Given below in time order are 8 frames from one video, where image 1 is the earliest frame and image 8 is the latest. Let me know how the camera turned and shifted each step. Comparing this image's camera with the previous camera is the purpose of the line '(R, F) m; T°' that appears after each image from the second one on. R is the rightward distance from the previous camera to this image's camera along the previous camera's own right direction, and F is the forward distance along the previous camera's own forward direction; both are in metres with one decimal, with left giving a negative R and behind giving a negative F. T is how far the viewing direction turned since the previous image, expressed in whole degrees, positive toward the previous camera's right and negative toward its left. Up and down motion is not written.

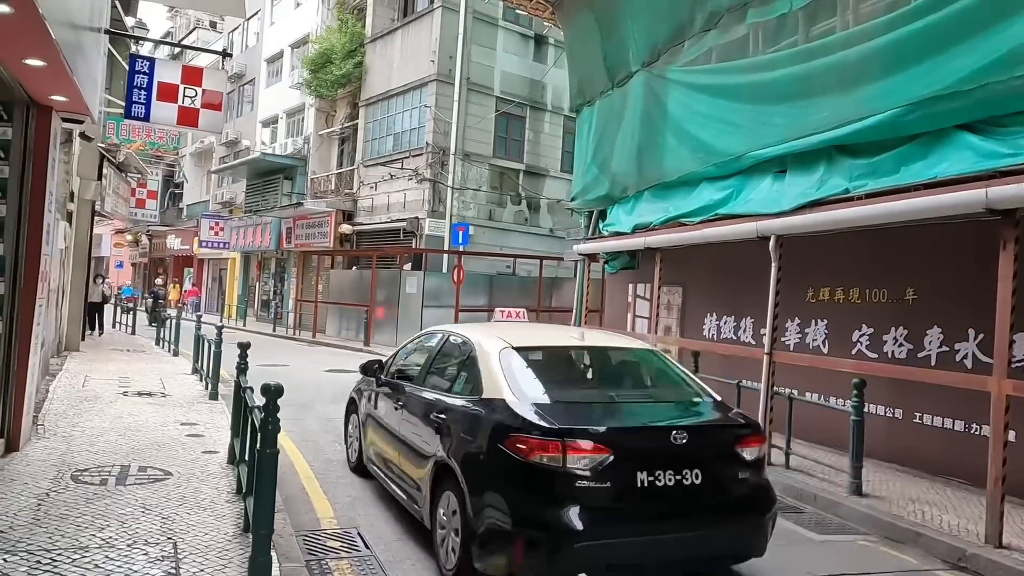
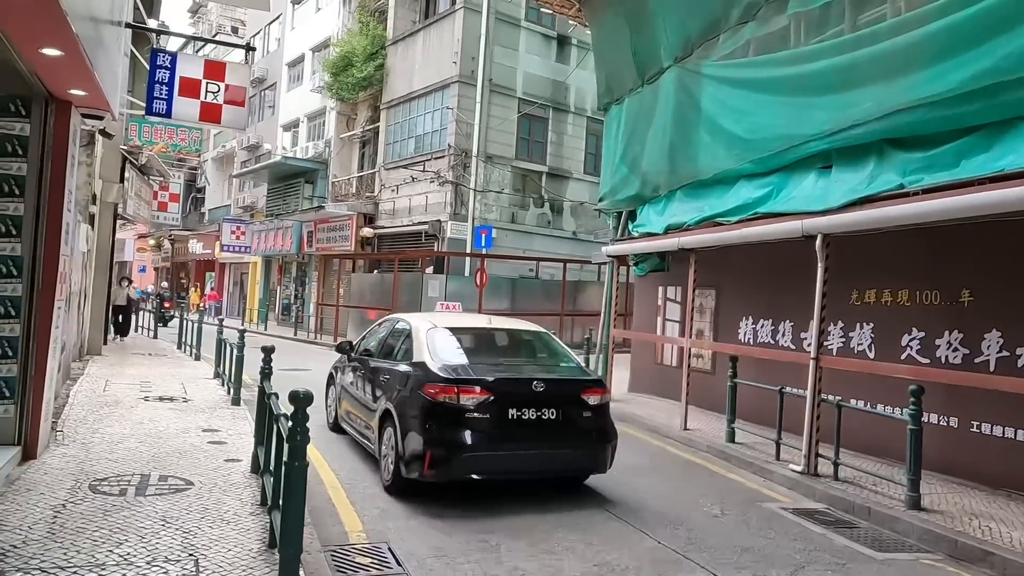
(-0.1, +0.3) m; -1°
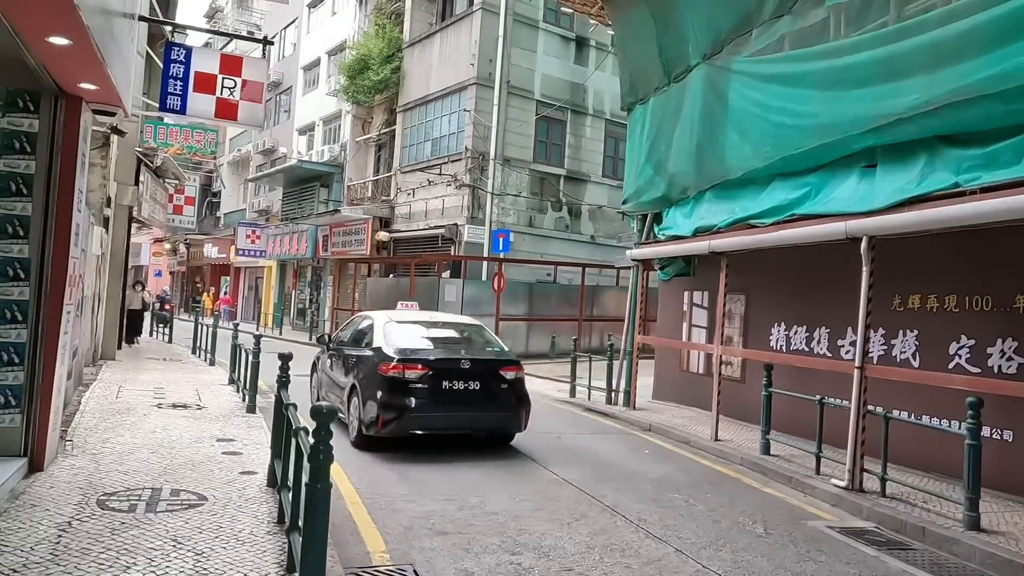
(-0.1, +0.3) m; -1°
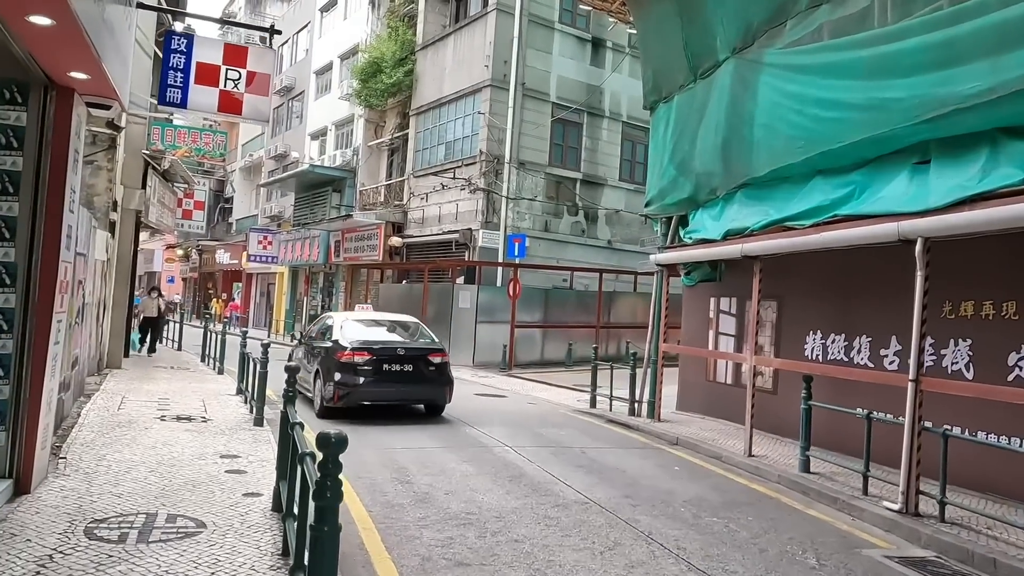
(-0.1, +0.5) m; -1°
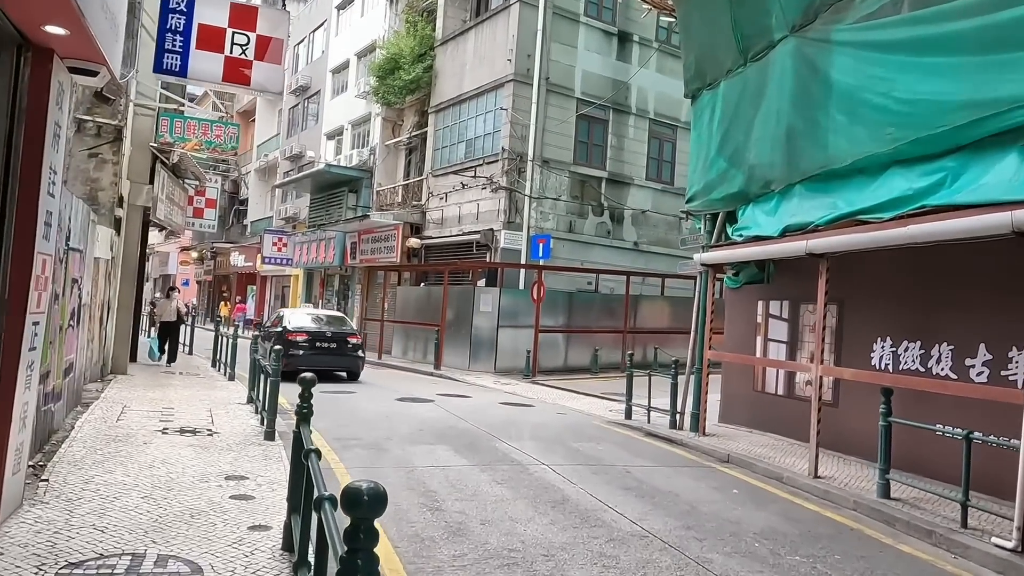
(-0.2, +0.9) m; -1°
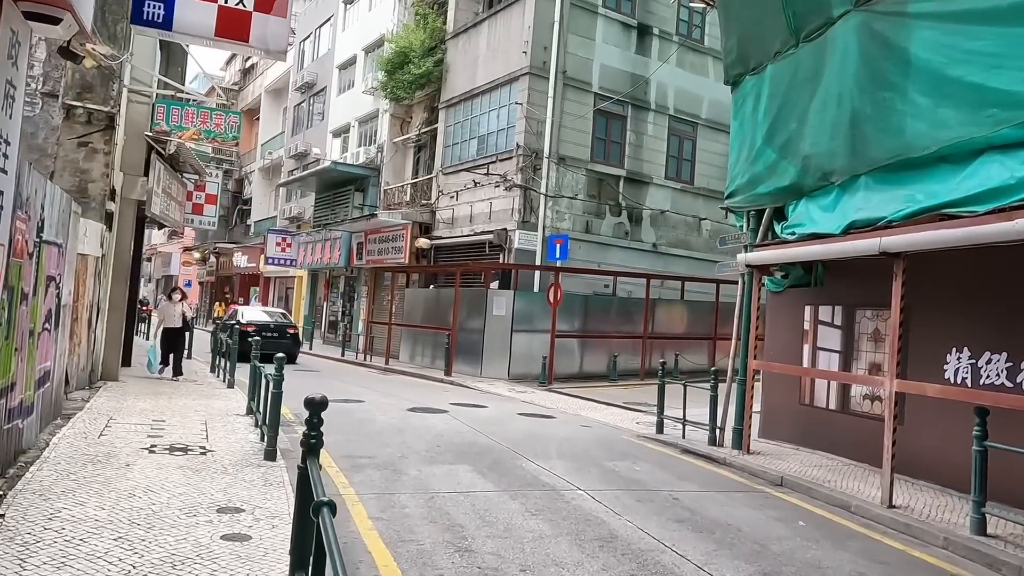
(-0.3, +0.9) m; 0°
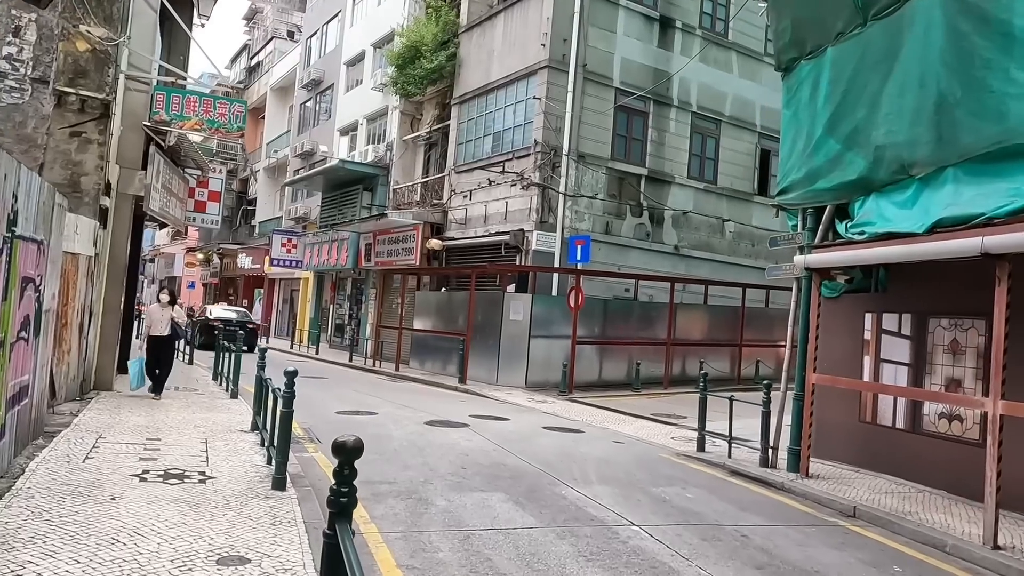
(-0.3, +0.9) m; 0°
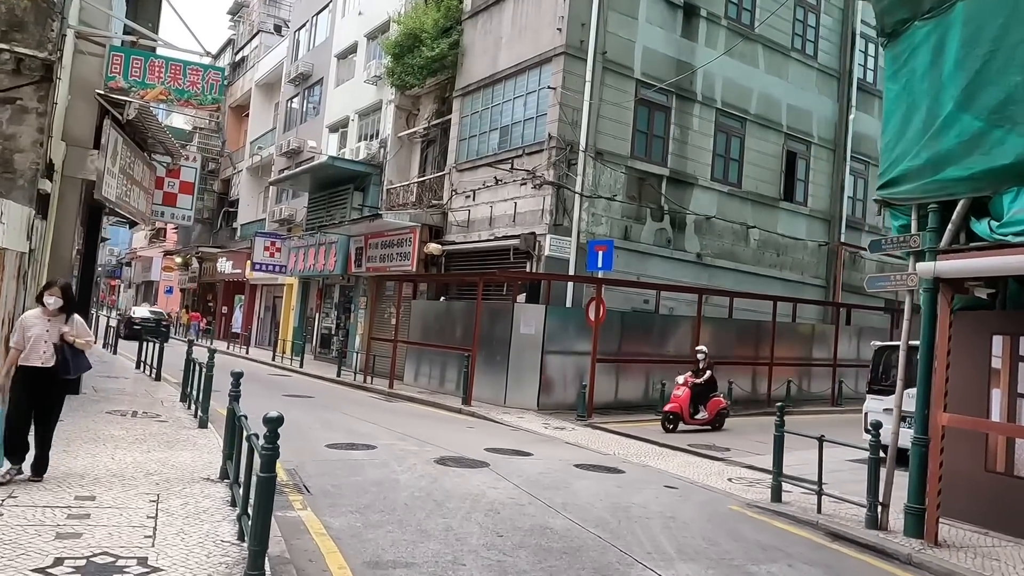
(-0.6, +1.9) m; +1°
